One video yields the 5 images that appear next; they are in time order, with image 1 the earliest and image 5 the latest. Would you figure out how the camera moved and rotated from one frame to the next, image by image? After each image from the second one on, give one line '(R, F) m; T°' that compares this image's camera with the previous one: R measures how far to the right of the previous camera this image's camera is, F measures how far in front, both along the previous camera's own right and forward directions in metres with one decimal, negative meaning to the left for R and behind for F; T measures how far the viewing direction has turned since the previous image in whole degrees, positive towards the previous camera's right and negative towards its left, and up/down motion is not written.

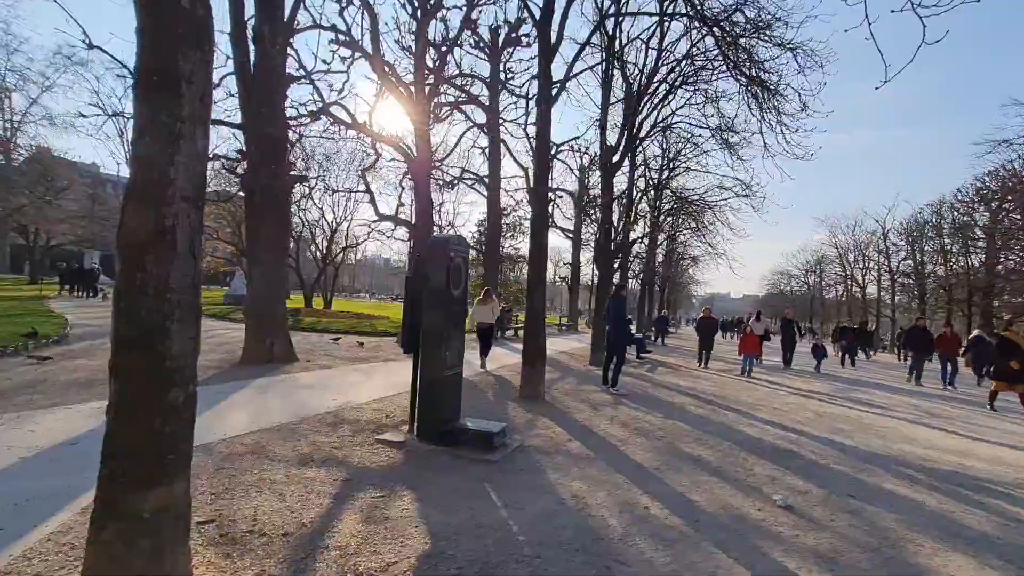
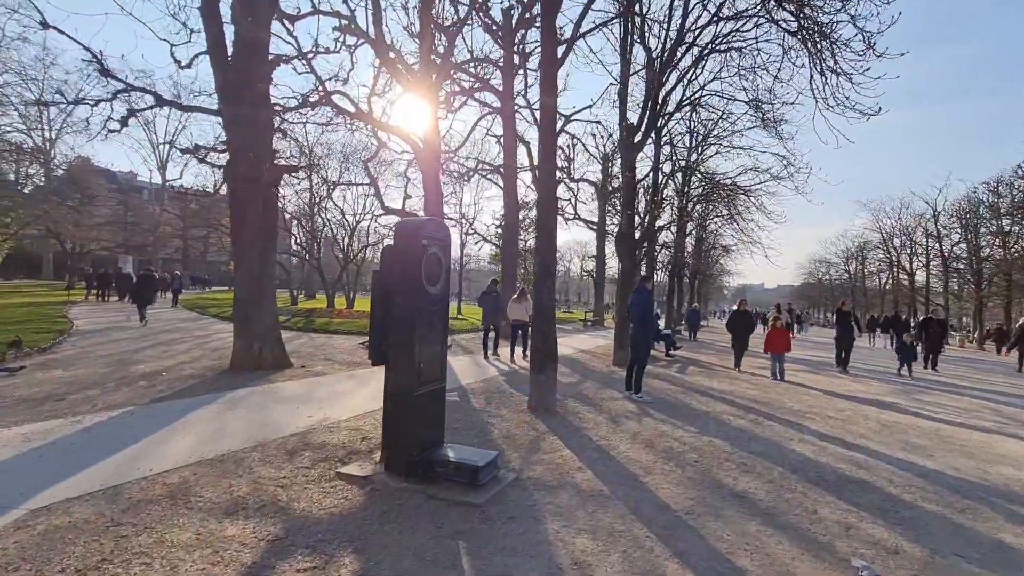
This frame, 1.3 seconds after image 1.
(+0.4, +1.2) m; -3°
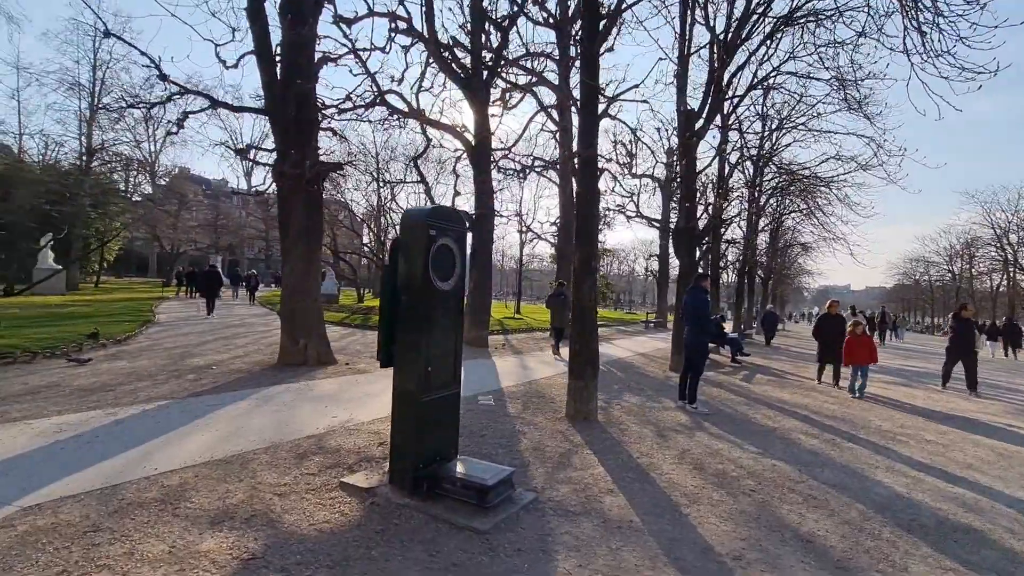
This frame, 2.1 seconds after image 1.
(+0.4, +0.6) m; -7°
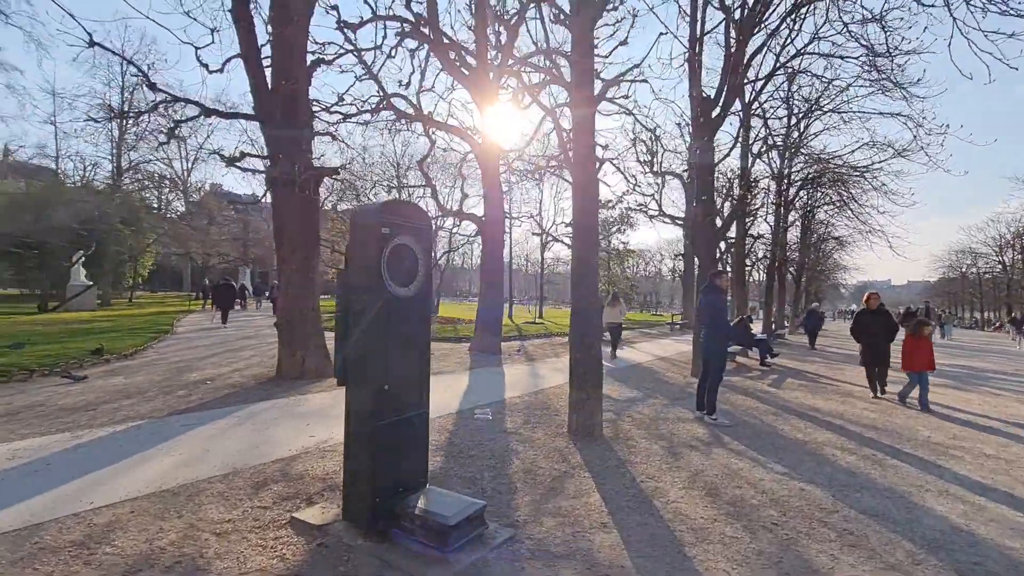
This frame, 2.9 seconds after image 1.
(+0.5, +0.6) m; -3°
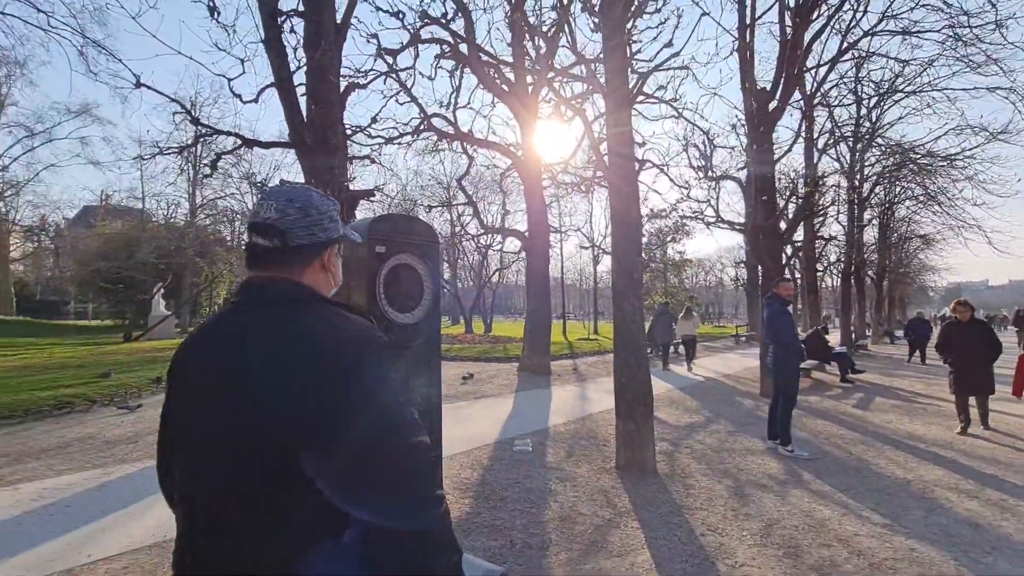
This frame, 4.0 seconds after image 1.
(+0.3, +0.6) m; -6°
